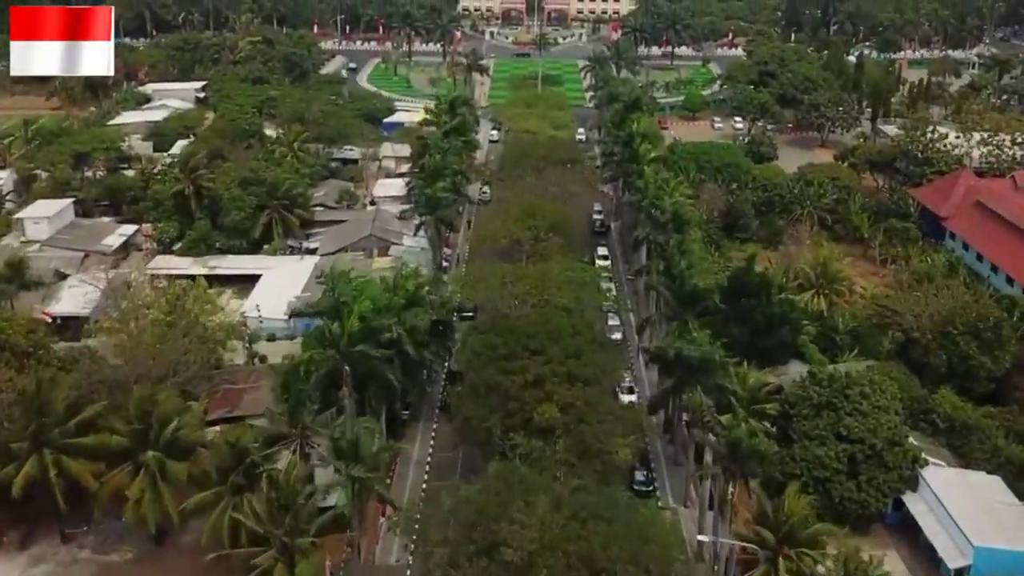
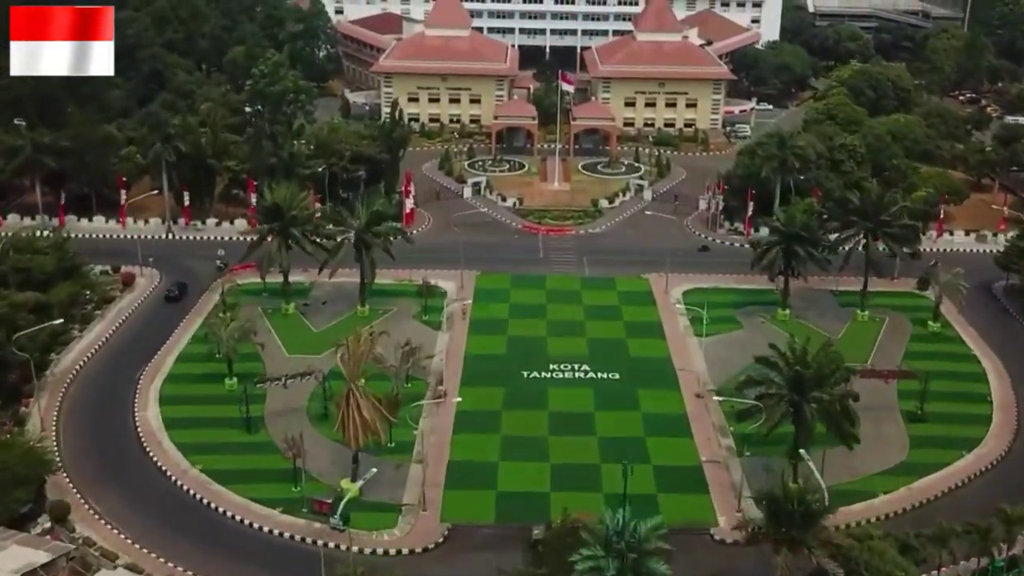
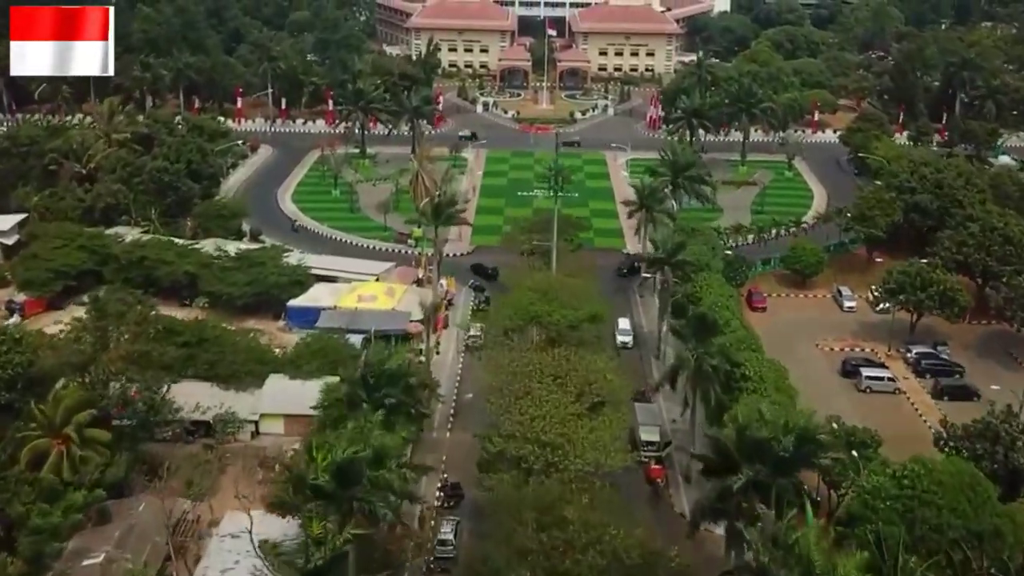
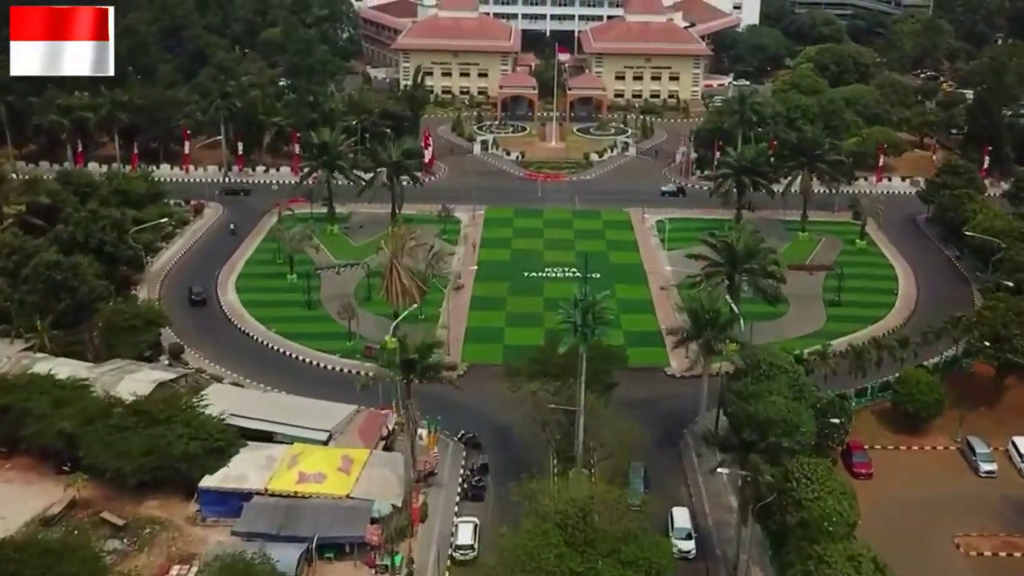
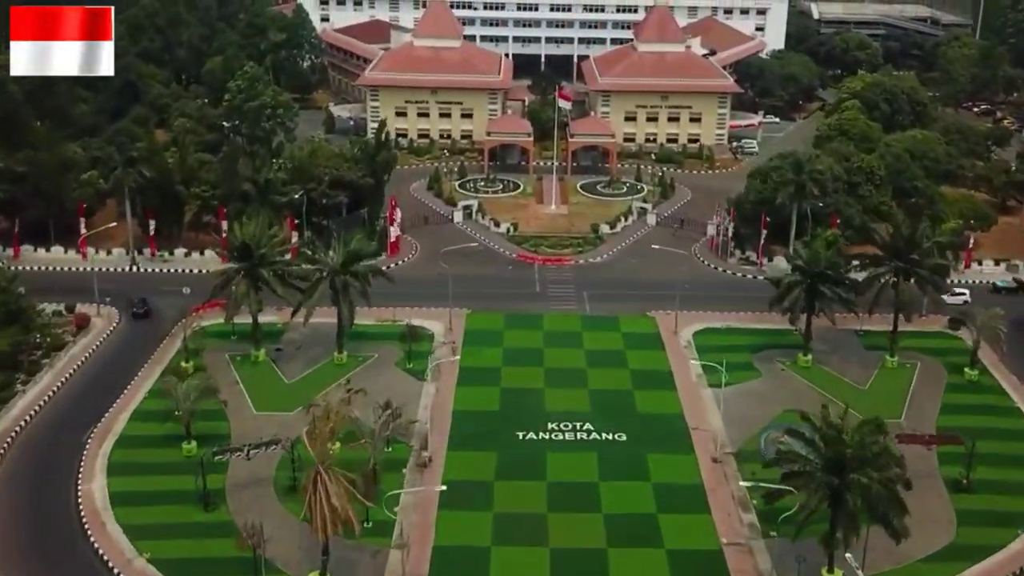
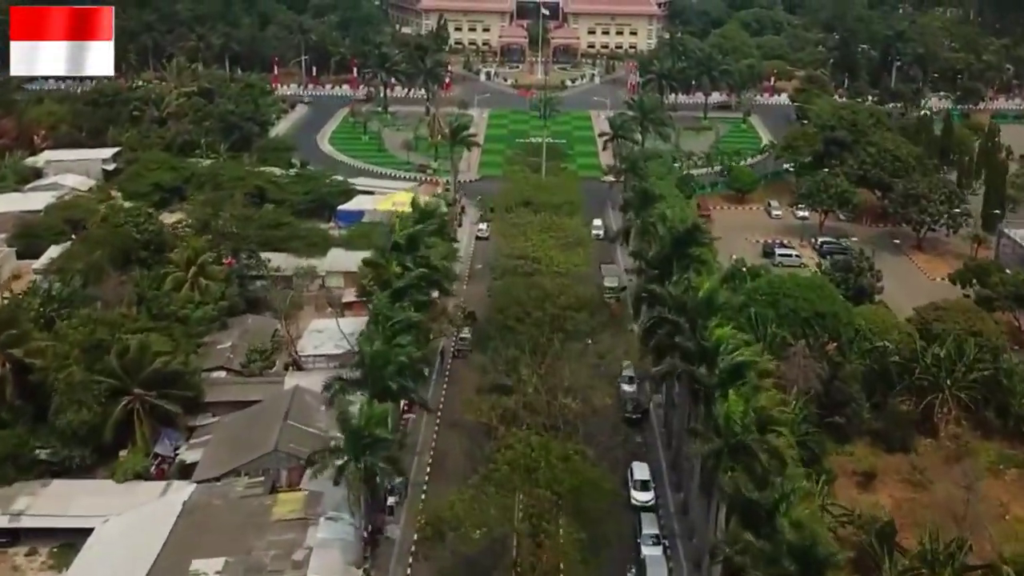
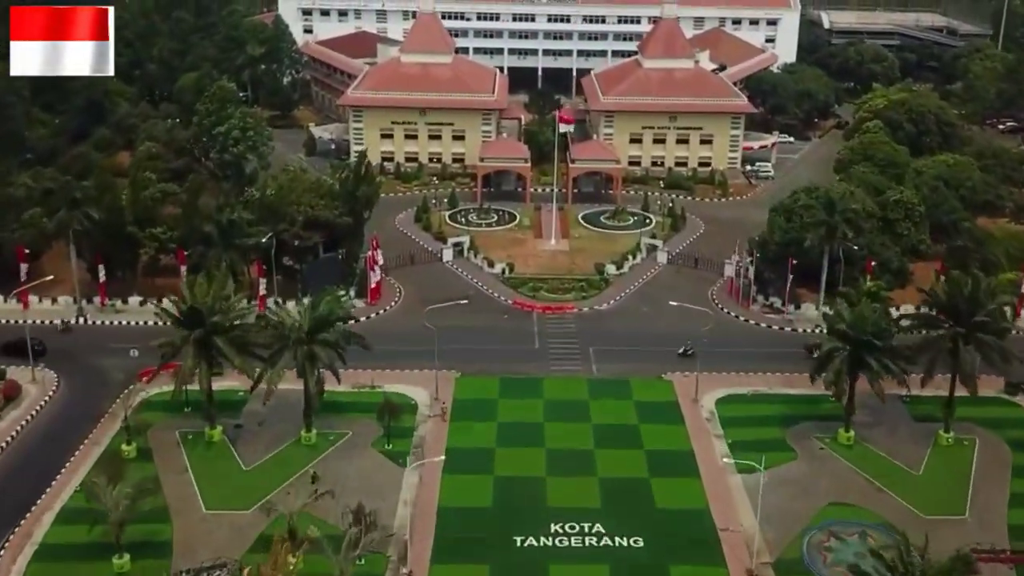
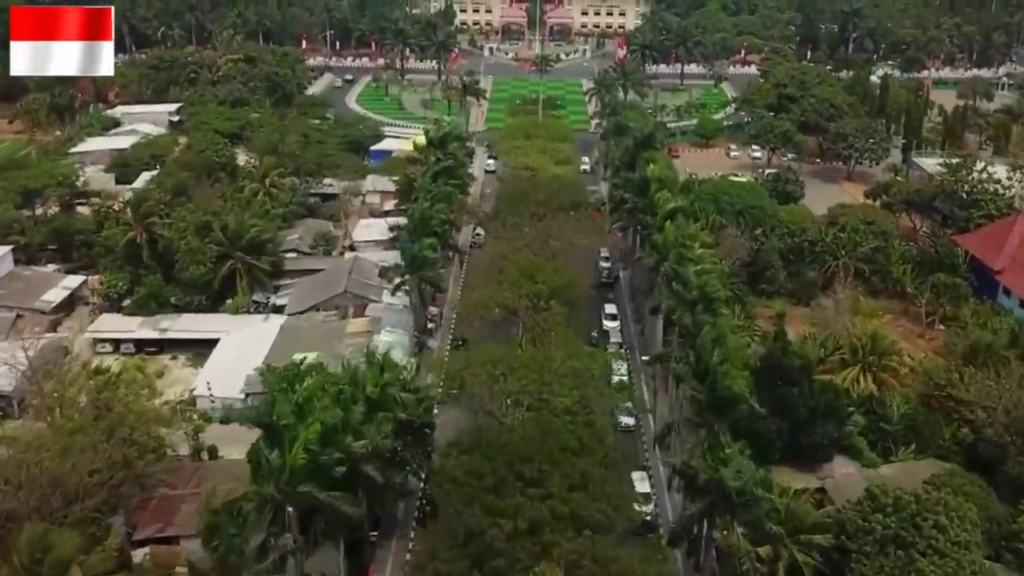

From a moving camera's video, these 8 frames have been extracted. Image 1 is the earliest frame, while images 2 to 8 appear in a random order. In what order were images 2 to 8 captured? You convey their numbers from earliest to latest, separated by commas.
8, 6, 3, 4, 2, 5, 7
